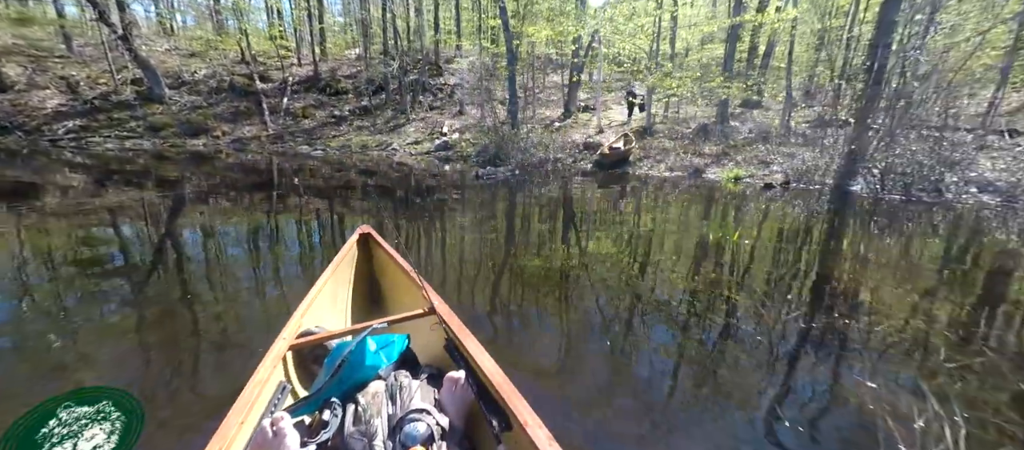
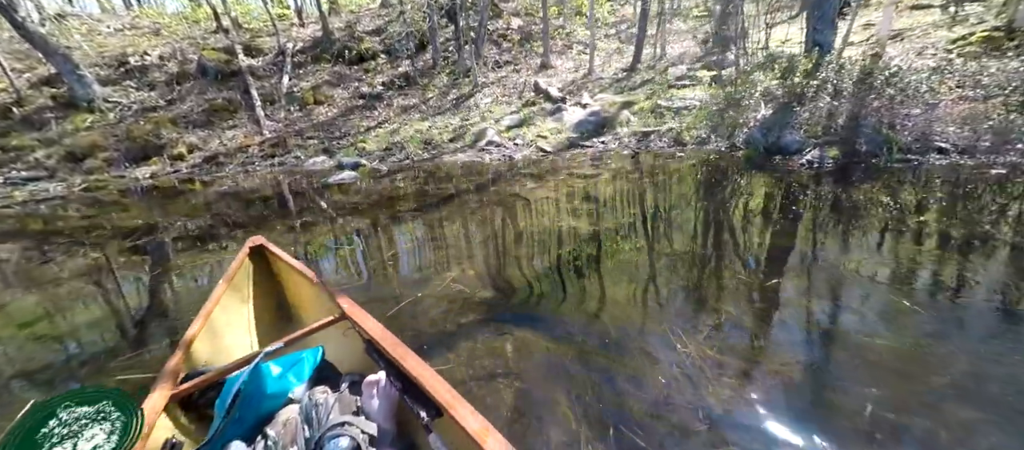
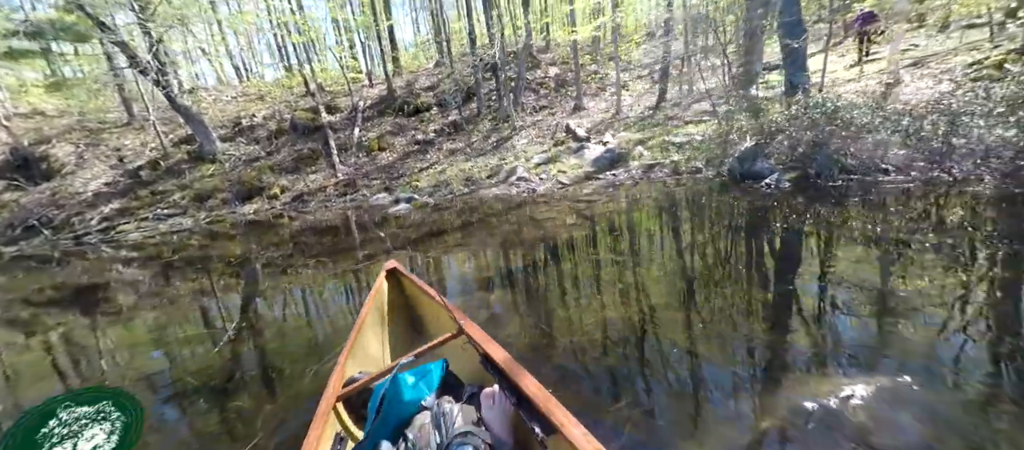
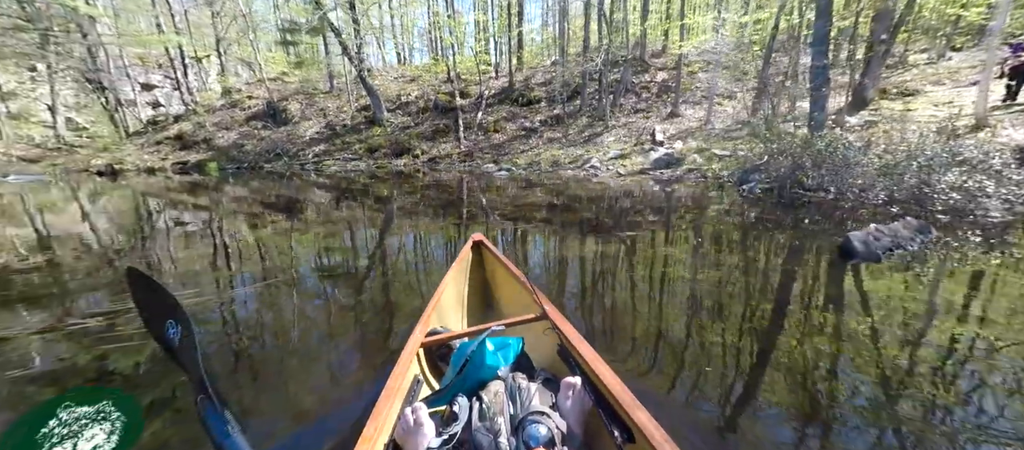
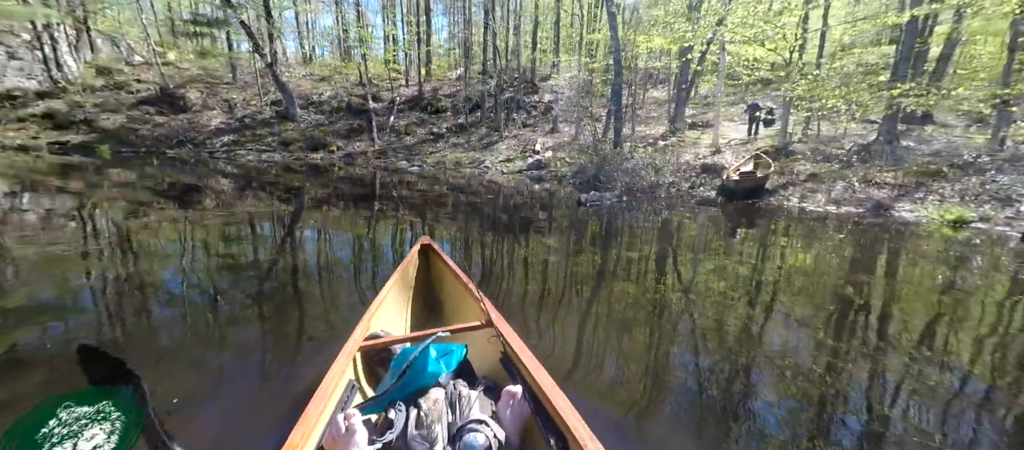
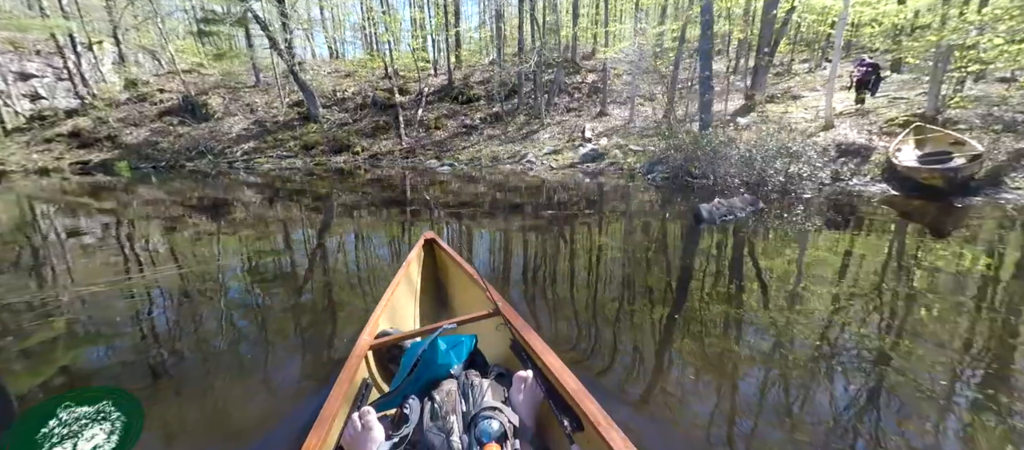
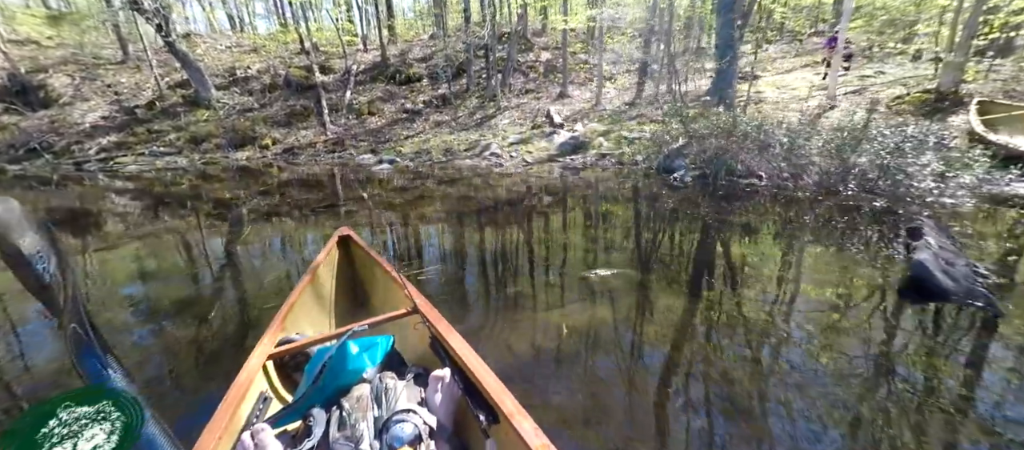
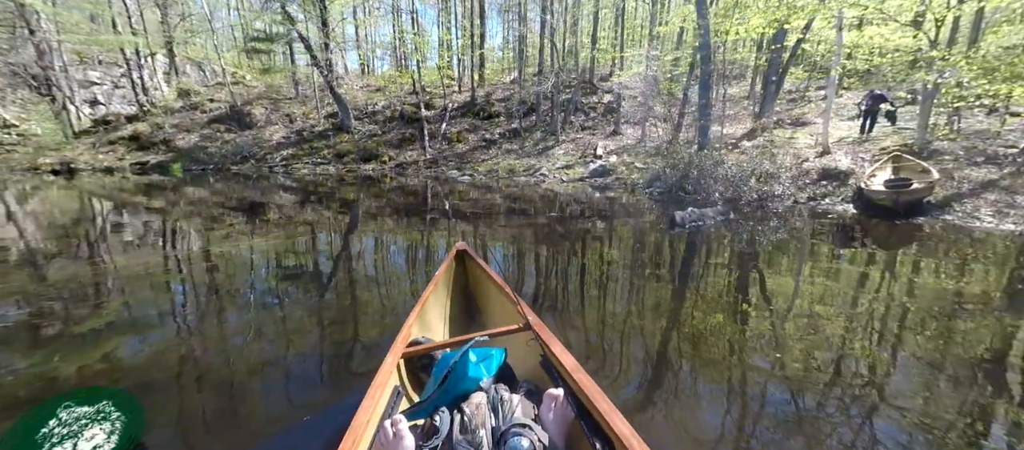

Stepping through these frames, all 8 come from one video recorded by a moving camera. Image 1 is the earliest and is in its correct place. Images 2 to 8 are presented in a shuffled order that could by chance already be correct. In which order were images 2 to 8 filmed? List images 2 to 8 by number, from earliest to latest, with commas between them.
5, 8, 6, 4, 7, 3, 2
